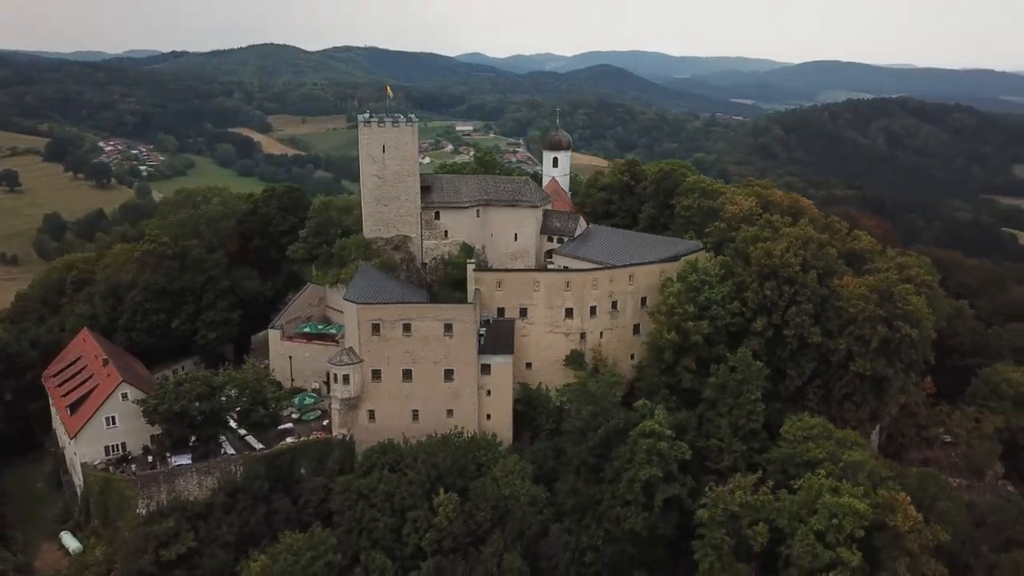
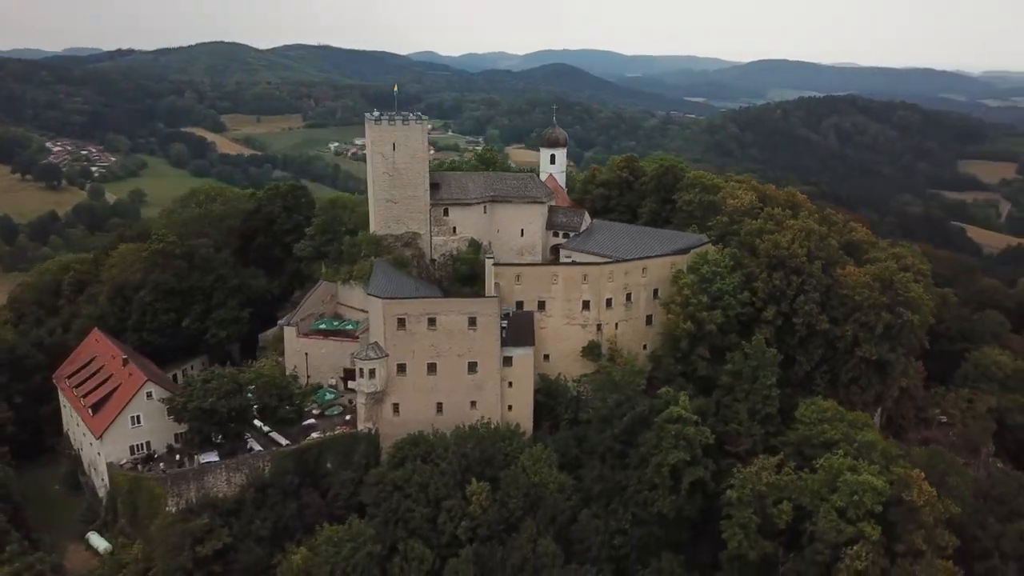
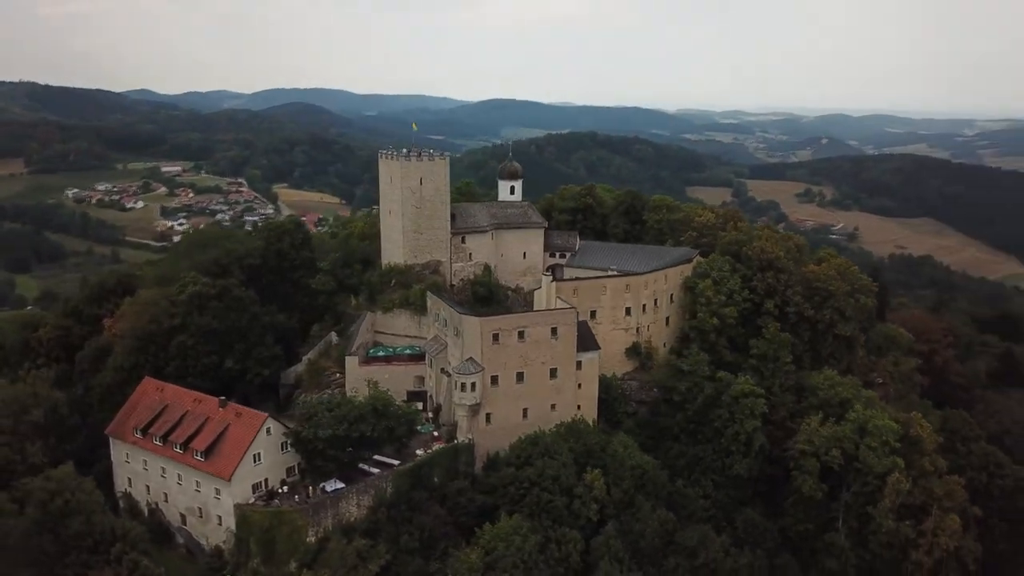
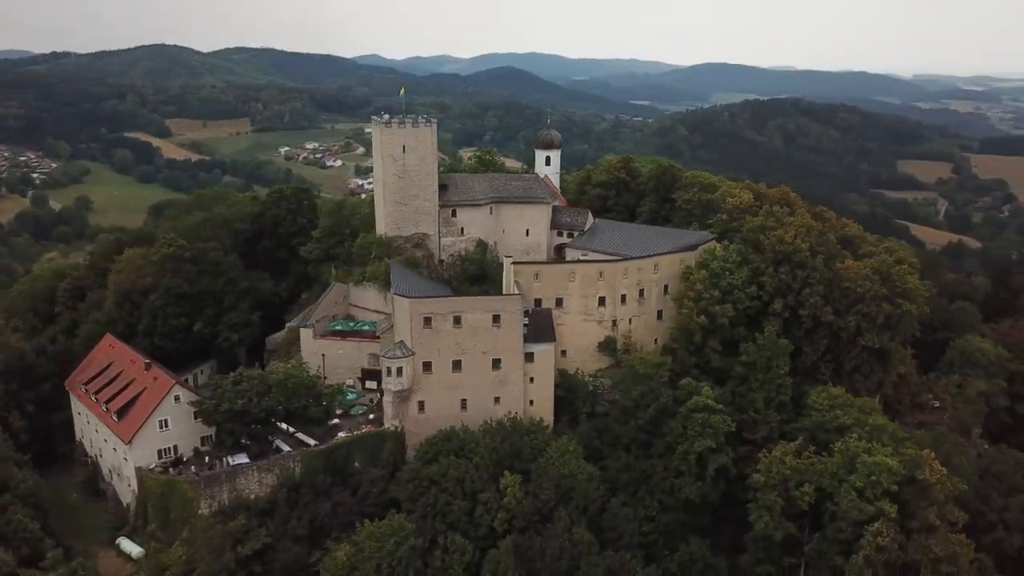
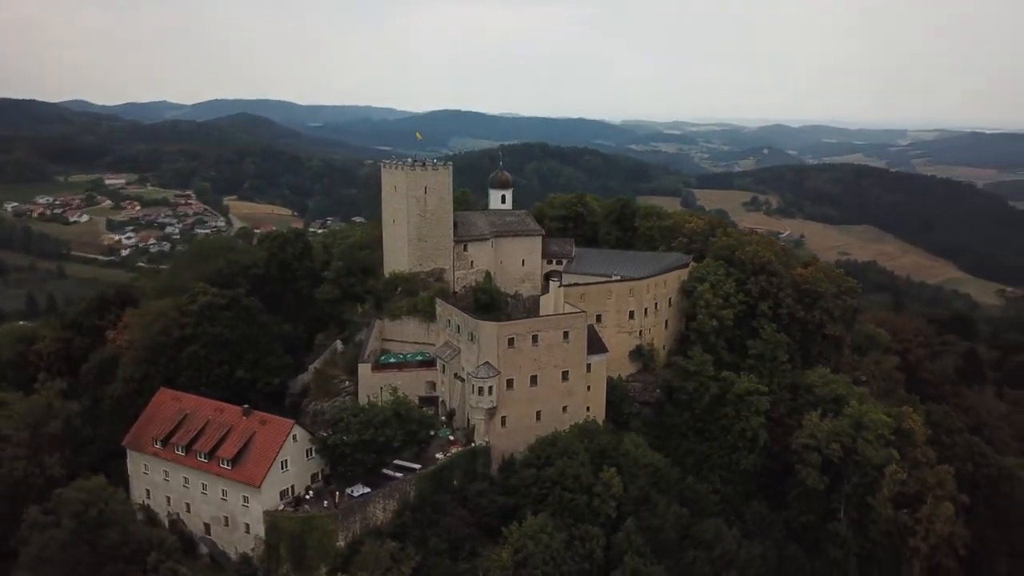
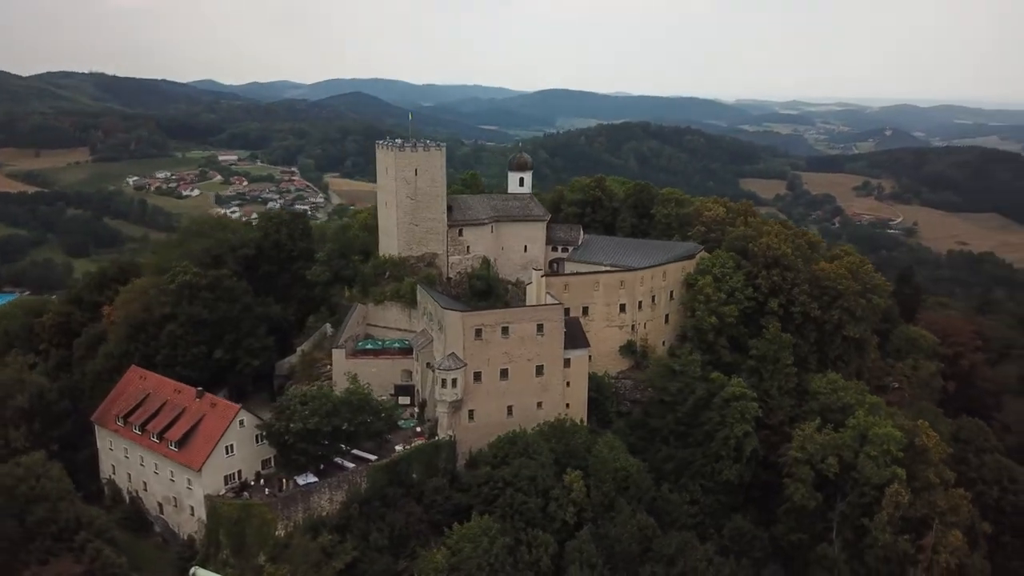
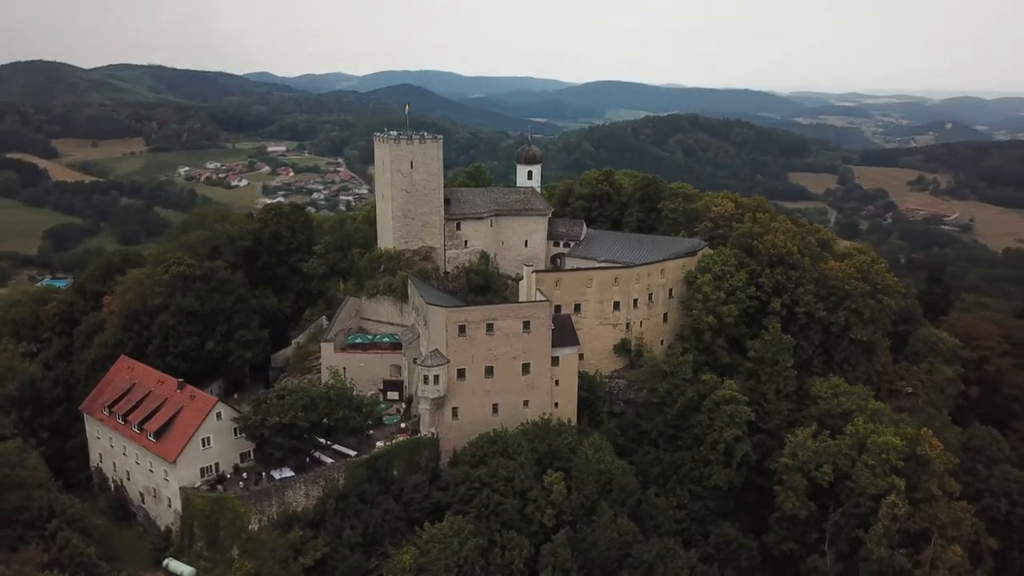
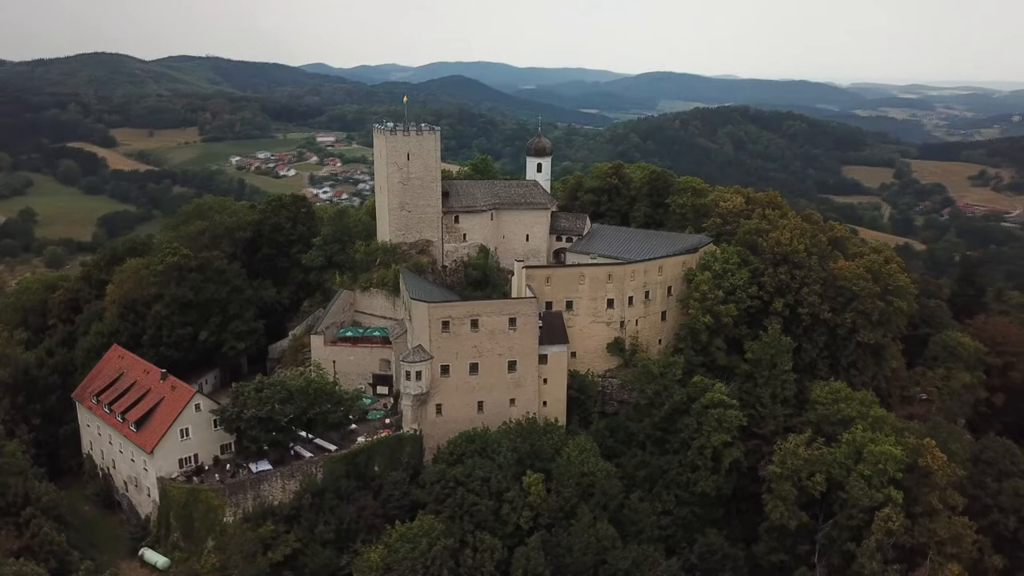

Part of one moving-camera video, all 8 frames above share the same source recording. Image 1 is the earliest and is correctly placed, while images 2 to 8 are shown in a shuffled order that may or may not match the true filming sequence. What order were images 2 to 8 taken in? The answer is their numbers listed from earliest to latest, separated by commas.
2, 4, 8, 7, 6, 3, 5
